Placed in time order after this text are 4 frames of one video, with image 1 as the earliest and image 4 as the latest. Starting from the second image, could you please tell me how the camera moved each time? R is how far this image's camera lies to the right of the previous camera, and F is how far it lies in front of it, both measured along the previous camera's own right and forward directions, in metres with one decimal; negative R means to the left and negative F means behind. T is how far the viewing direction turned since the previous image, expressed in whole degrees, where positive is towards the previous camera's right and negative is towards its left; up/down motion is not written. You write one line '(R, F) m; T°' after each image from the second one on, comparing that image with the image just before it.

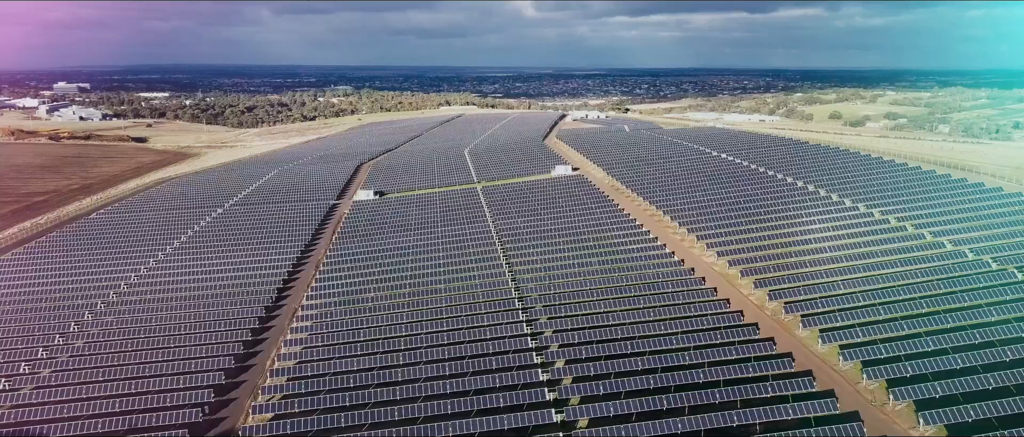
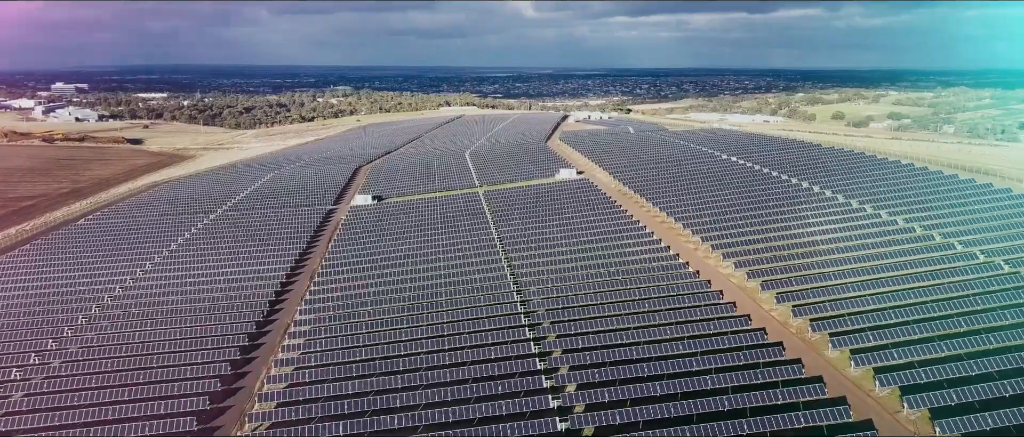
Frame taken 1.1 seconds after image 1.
(-0.3, +2.0) m; 0°
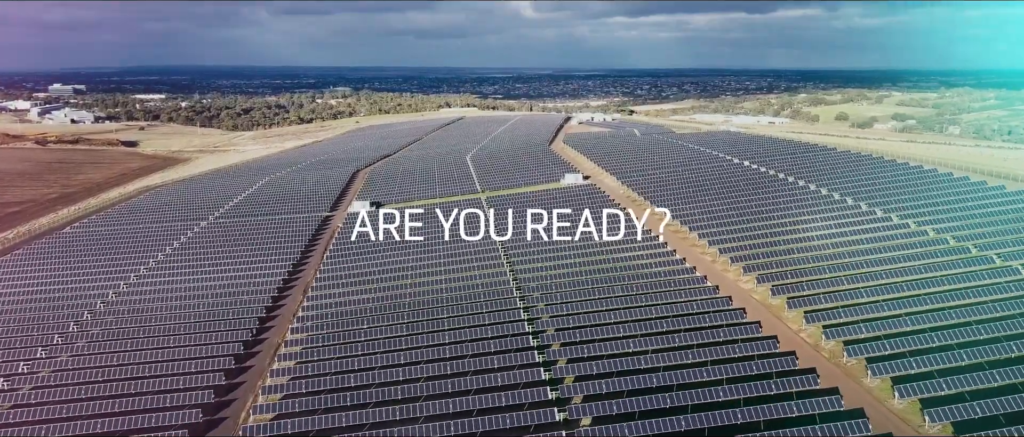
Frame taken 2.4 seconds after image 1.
(-0.4, +2.3) m; 0°
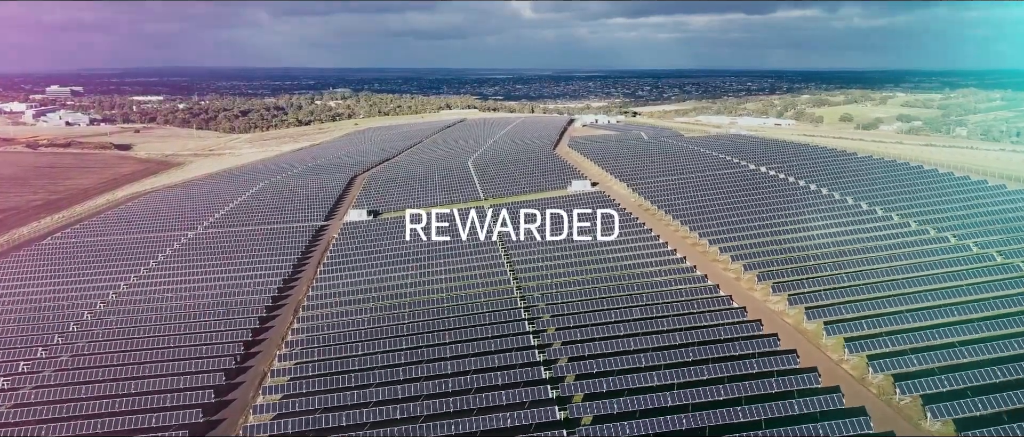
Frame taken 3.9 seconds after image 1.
(-0.5, +2.8) m; 0°
